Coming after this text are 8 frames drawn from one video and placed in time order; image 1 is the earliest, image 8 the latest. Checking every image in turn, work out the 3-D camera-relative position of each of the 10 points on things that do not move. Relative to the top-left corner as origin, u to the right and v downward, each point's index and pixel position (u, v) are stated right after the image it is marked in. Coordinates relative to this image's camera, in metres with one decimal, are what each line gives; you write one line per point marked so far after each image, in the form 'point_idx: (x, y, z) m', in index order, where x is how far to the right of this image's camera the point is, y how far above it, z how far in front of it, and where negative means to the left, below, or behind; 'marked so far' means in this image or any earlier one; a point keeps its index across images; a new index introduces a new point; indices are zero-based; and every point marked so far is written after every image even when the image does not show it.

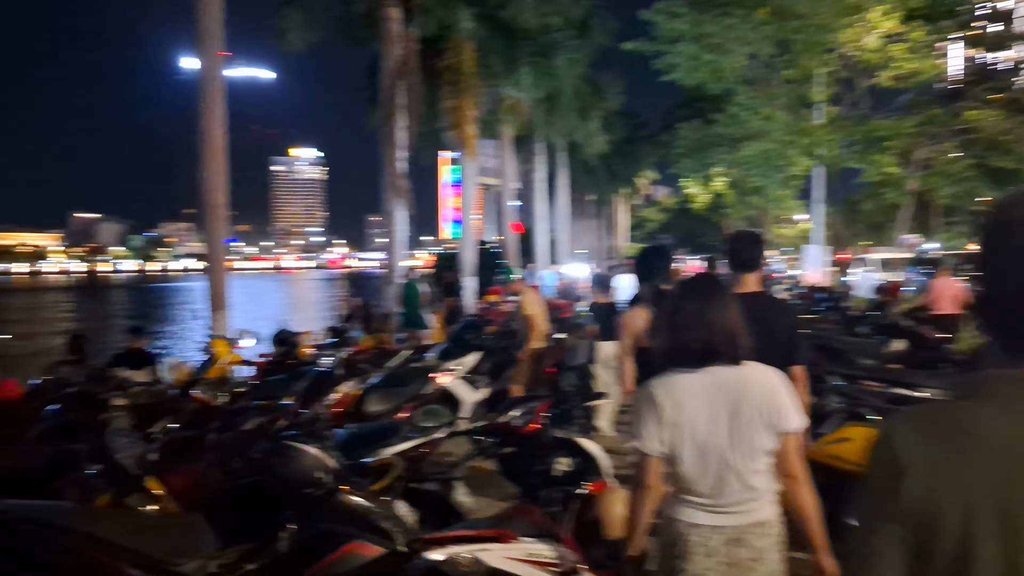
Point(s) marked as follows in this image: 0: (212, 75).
0: (-3.5, +2.4, +10.2) m
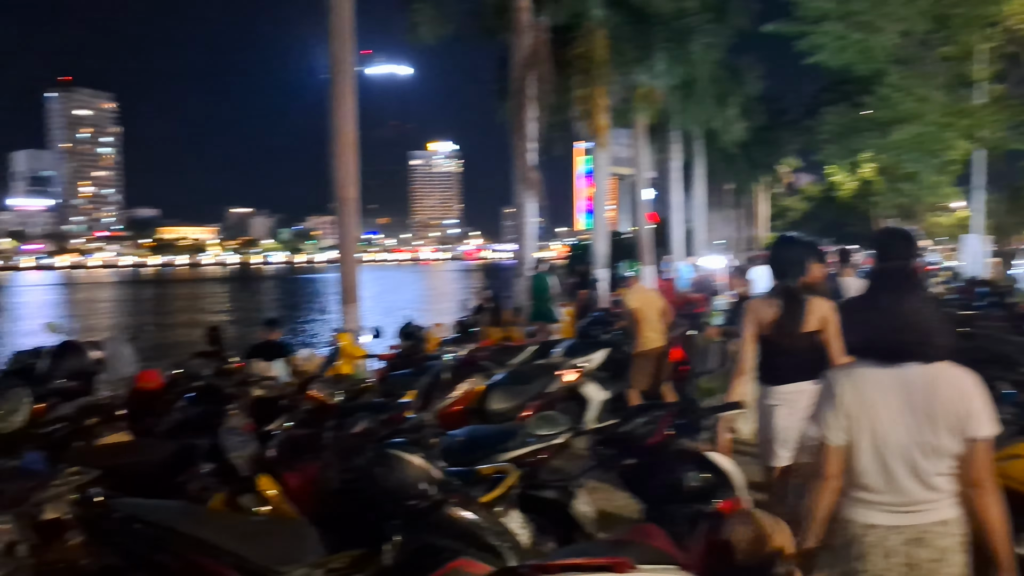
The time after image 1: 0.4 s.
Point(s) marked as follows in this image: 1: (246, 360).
0: (-2.0, +2.5, +10.4) m
1: (-2.5, -0.7, +8.5) m
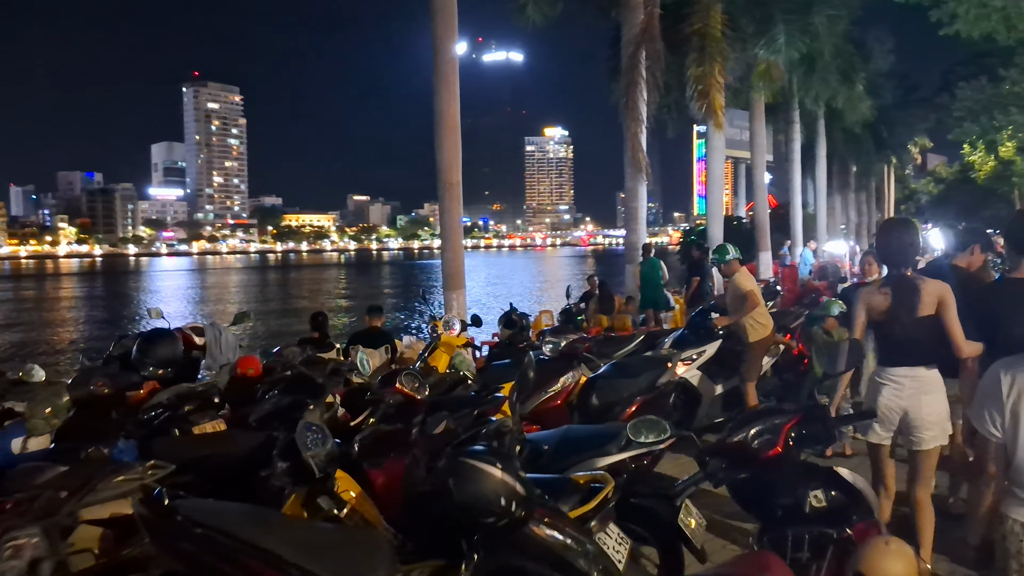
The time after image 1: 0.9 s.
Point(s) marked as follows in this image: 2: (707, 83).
0: (-0.7, +2.7, +10.1) m
1: (-1.5, -0.6, +8.4) m
2: (+4.0, +4.2, +18.3) m
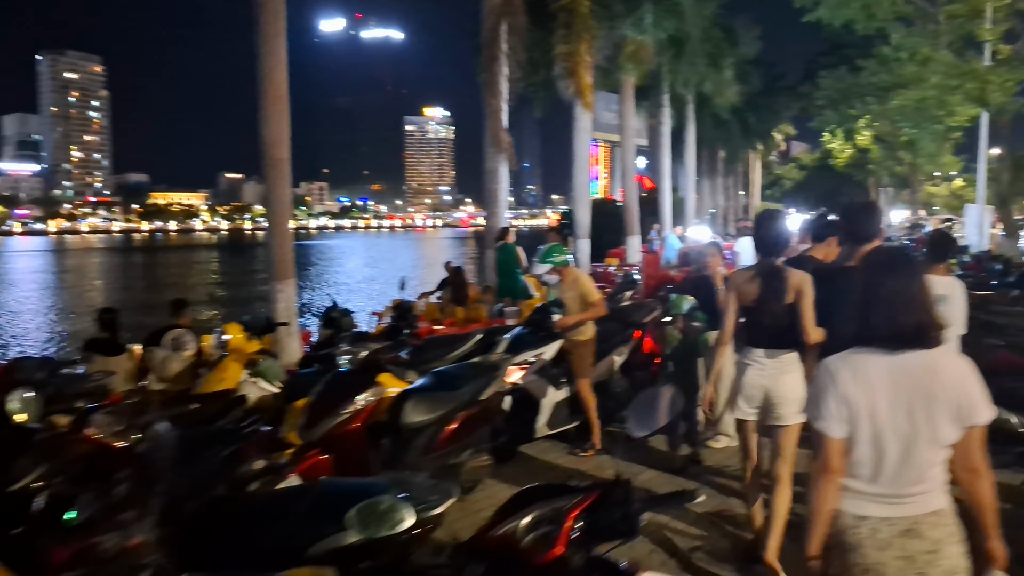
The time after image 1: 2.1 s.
0: (-2.4, +2.8, +9.0) m
1: (-3.0, -0.5, +7.2) m
2: (+1.2, +4.5, +17.7) m
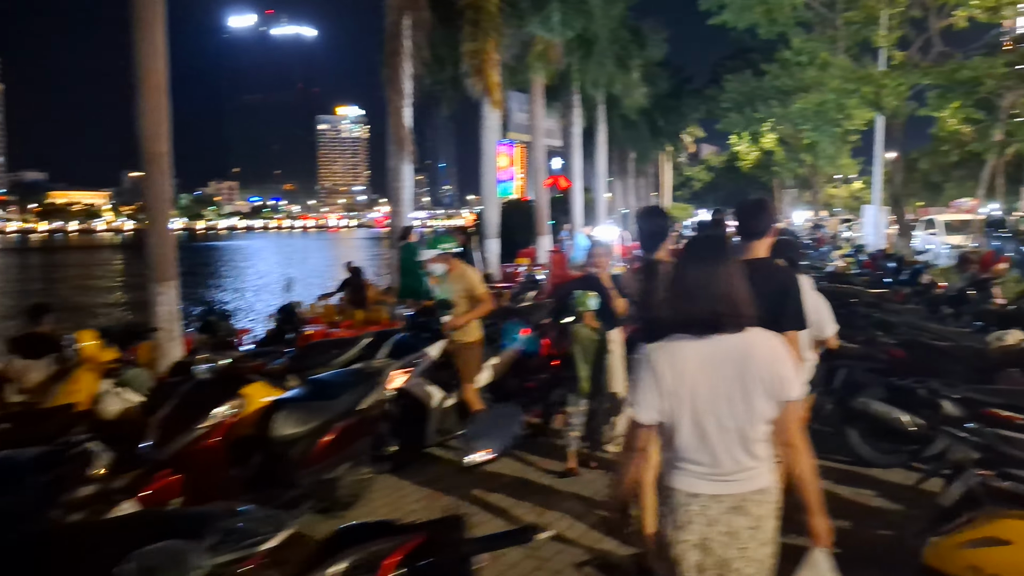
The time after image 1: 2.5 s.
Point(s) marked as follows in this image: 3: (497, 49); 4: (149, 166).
0: (-3.4, +2.8, +8.4) m
1: (-3.8, -0.5, +6.6) m
2: (-0.6, +4.5, +17.4) m
3: (-0.3, +4.7, +17.6) m
4: (-3.5, +1.2, +8.5) m
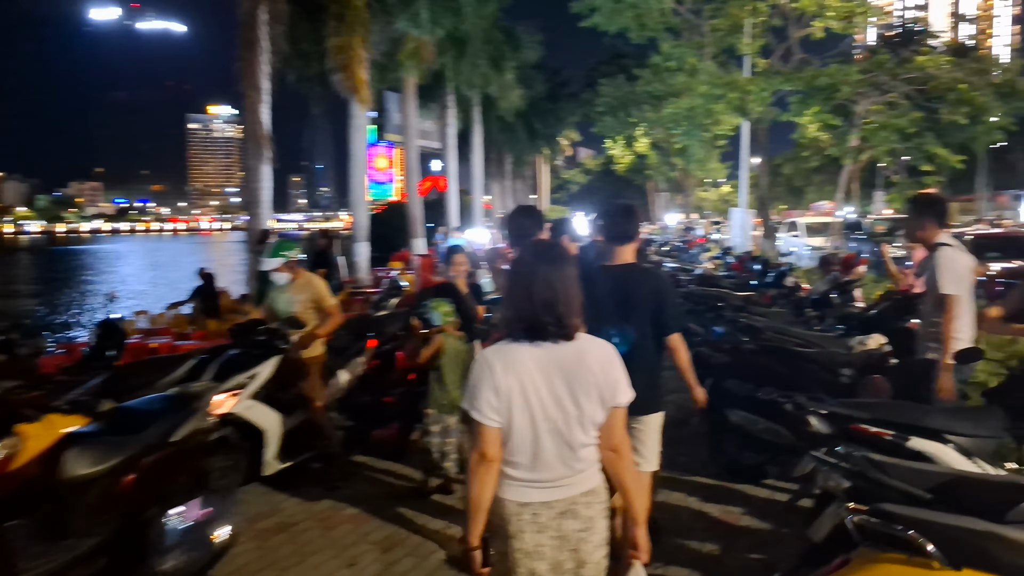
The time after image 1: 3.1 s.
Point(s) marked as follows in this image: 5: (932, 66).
0: (-4.7, +2.7, +7.4) m
1: (-4.8, -0.6, +5.6) m
2: (-3.1, +4.4, +16.7) m
3: (-2.8, +4.6, +17.0) m
4: (-4.7, +1.1, +7.5) m
5: (+7.2, +3.8, +15.2) m
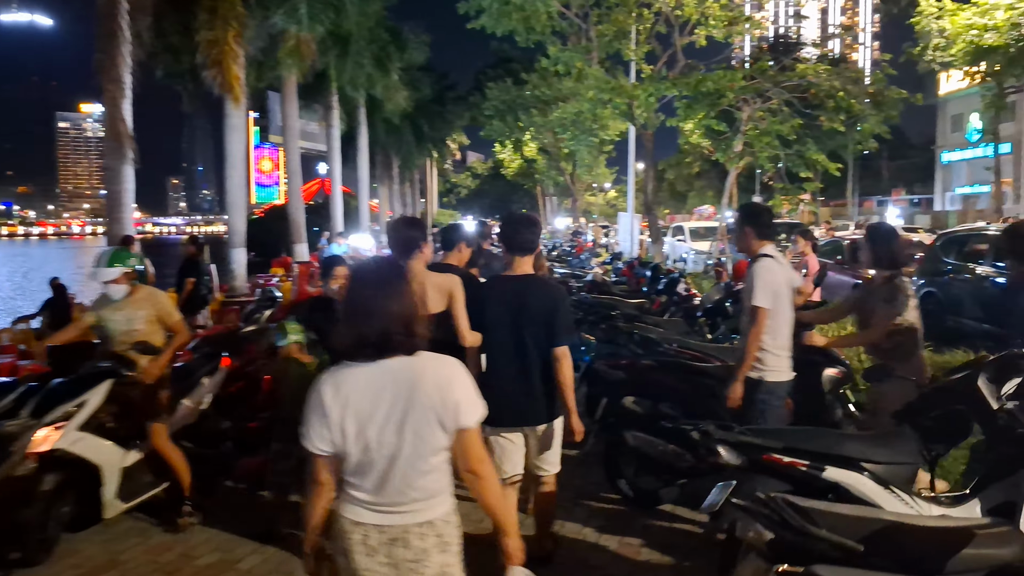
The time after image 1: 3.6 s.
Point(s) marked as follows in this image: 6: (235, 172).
0: (-5.6, +2.5, +6.4) m
1: (-5.4, -0.7, +4.5) m
2: (-5.2, +4.2, +15.8) m
3: (-4.9, +4.5, +16.0) m
4: (-5.6, +0.9, +6.4) m
5: (+5.2, +3.7, +15.5) m
6: (-5.8, +2.4, +18.6) m
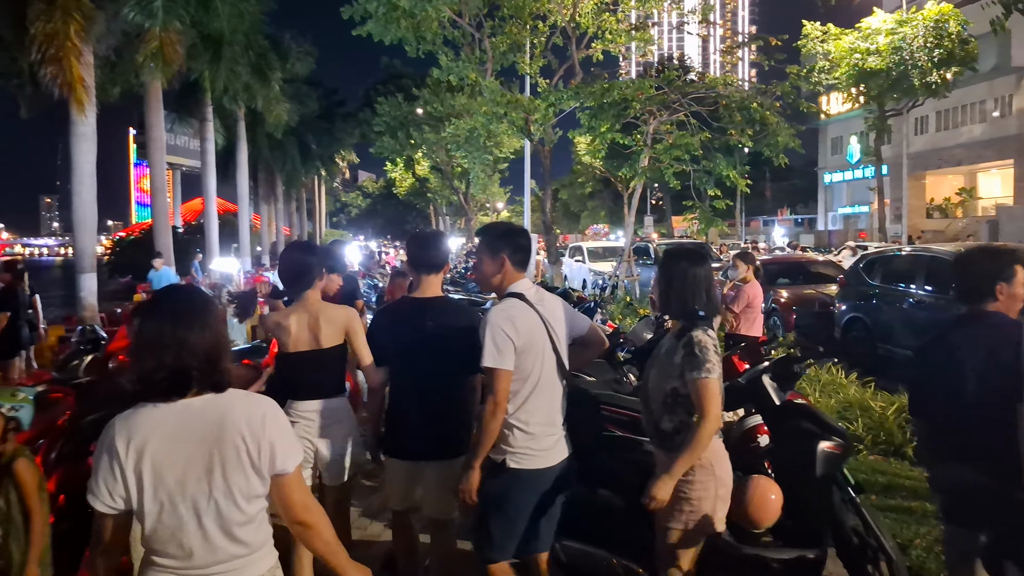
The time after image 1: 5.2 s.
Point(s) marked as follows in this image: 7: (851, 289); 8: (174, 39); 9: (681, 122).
0: (-6.2, +2.3, +4.2) m
1: (-5.8, -1.0, +2.3) m
2: (-6.9, +3.7, +13.7) m
3: (-6.7, +4.0, +14.0) m
4: (-6.2, +0.6, +4.3) m
5: (+3.4, +3.3, +14.6) m
6: (-7.8, +1.9, +16.4) m
7: (+4.4, 0.0, +11.7) m
8: (-6.9, +5.1, +18.2) m
9: (+2.9, +2.8, +15.4) m
